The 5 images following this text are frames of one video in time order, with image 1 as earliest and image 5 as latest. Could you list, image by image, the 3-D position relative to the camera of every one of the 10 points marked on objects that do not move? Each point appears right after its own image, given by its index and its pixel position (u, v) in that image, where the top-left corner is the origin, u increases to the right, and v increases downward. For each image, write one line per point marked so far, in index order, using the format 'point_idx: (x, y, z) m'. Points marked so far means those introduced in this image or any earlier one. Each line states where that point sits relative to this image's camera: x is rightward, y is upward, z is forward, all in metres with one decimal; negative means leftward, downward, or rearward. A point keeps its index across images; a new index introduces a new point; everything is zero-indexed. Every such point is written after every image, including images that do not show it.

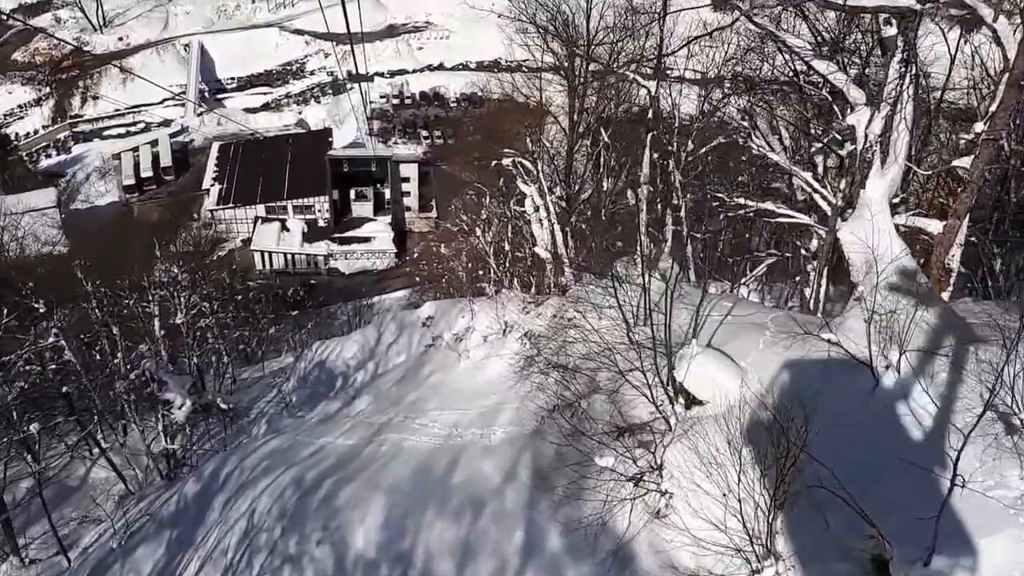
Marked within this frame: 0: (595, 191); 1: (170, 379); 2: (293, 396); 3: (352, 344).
0: (+2.3, +2.6, +14.6) m
1: (-8.2, -2.2, +12.6) m
2: (-5.8, -2.6, +14.0) m
3: (-4.4, -1.5, +14.5) m
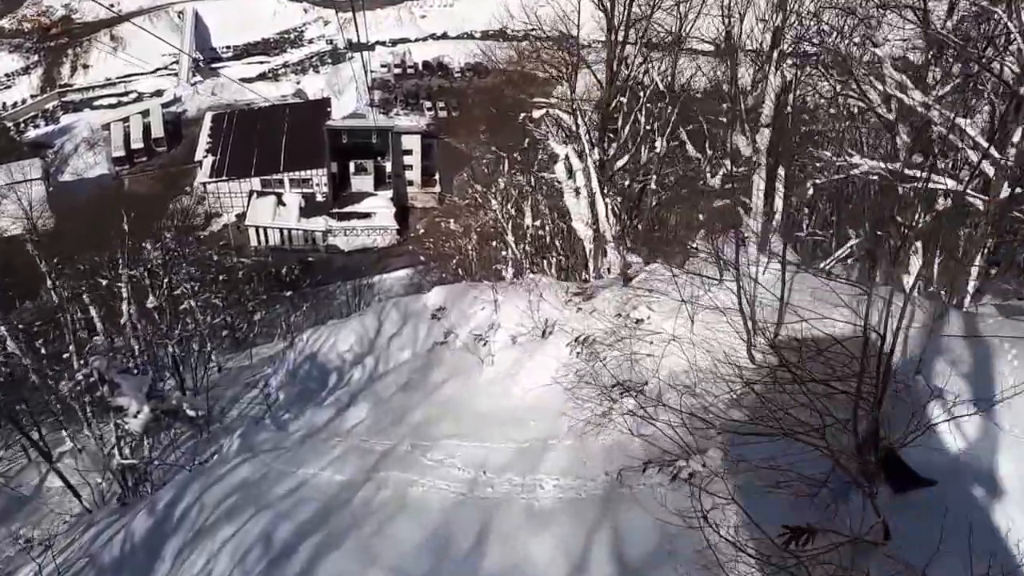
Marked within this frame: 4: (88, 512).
0: (+2.9, +3.0, +12.2) m
1: (-7.6, -1.8, +10.4) m
2: (-5.2, -2.2, +11.8) m
3: (-3.8, -1.1, +12.3) m
4: (-8.9, -4.6, +11.2) m
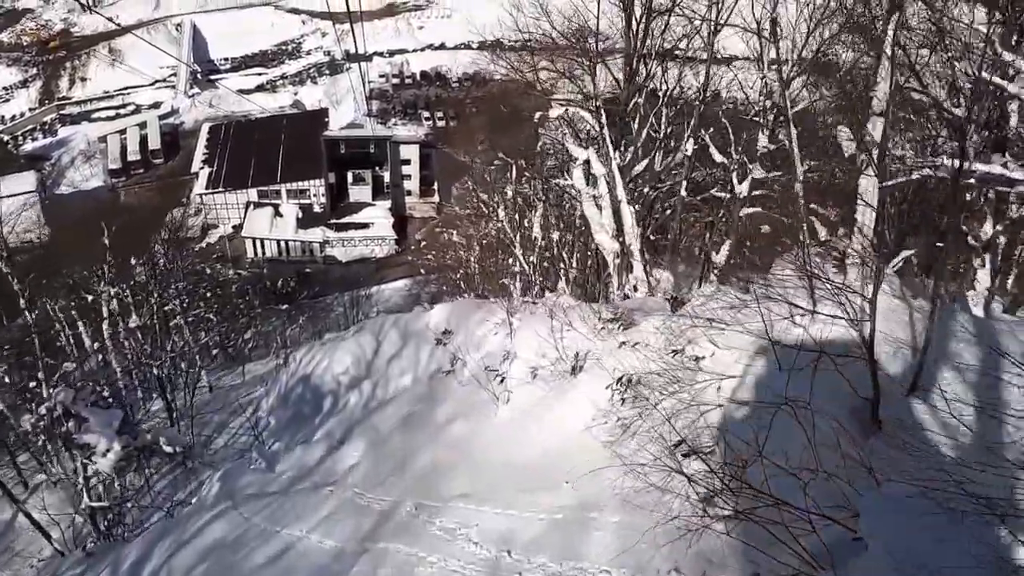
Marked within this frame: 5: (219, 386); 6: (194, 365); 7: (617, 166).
0: (+3.1, +2.6, +11.1) m
1: (-7.4, -2.2, +9.3) m
2: (-4.9, -2.6, +10.7) m
3: (-3.6, -1.5, +11.2) m
4: (-8.6, -5.1, +10.0) m
5: (-8.0, -2.7, +14.6) m
6: (-8.6, -2.0, +14.3) m
7: (+1.9, +2.2, +9.4) m
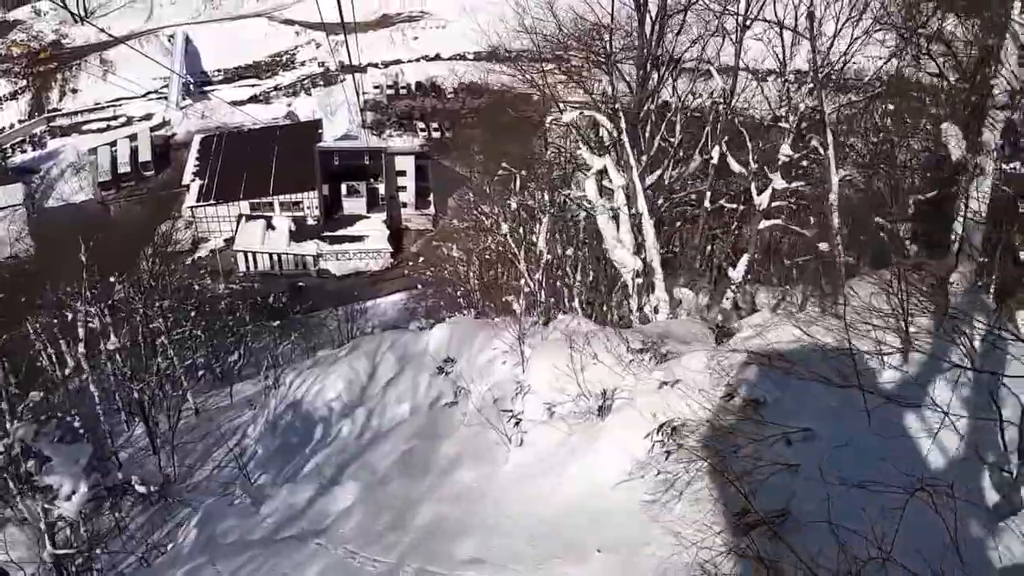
0: (+3.2, +2.3, +10.4) m
1: (-7.2, -2.6, +8.4) m
2: (-4.8, -3.0, +9.8) m
3: (-3.5, -1.9, +10.3) m
4: (-8.5, -5.5, +9.1) m
5: (-7.9, -3.2, +13.7) m
6: (-8.5, -2.5, +13.4) m
7: (+2.0, +1.8, +8.7) m
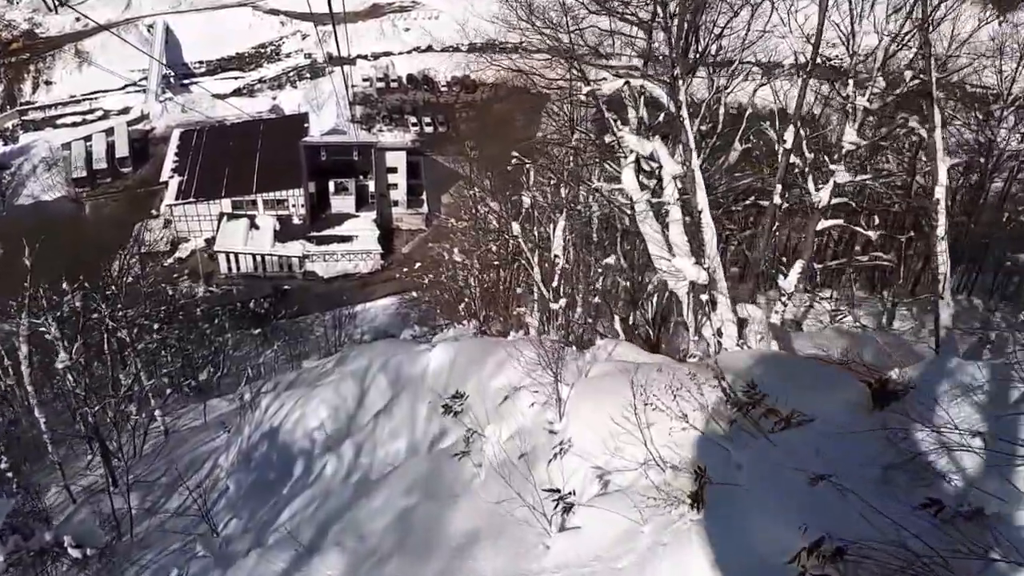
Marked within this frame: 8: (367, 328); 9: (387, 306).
0: (+3.5, +2.1, +8.9) m
1: (-6.9, -2.9, +6.7) m
2: (-4.6, -3.3, +8.1) m
3: (-3.2, -2.1, +8.7) m
4: (-8.2, -5.7, +7.3) m
5: (-7.7, -3.4, +12.0) m
6: (-8.3, -2.7, +11.7) m
7: (+2.3, +1.6, +7.1) m
8: (-4.9, -1.5, +17.8) m
9: (-4.4, -0.8, +18.7) m
